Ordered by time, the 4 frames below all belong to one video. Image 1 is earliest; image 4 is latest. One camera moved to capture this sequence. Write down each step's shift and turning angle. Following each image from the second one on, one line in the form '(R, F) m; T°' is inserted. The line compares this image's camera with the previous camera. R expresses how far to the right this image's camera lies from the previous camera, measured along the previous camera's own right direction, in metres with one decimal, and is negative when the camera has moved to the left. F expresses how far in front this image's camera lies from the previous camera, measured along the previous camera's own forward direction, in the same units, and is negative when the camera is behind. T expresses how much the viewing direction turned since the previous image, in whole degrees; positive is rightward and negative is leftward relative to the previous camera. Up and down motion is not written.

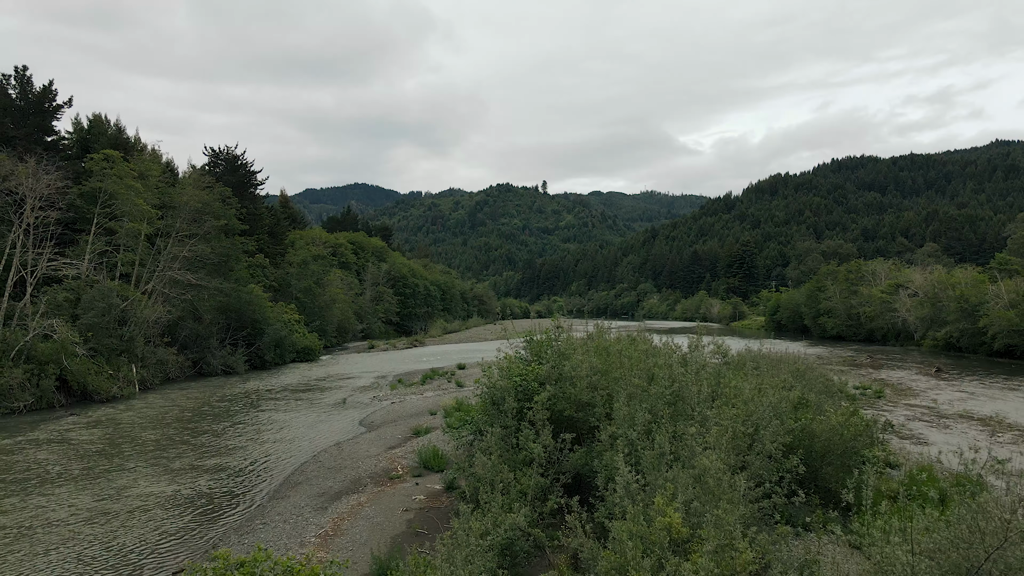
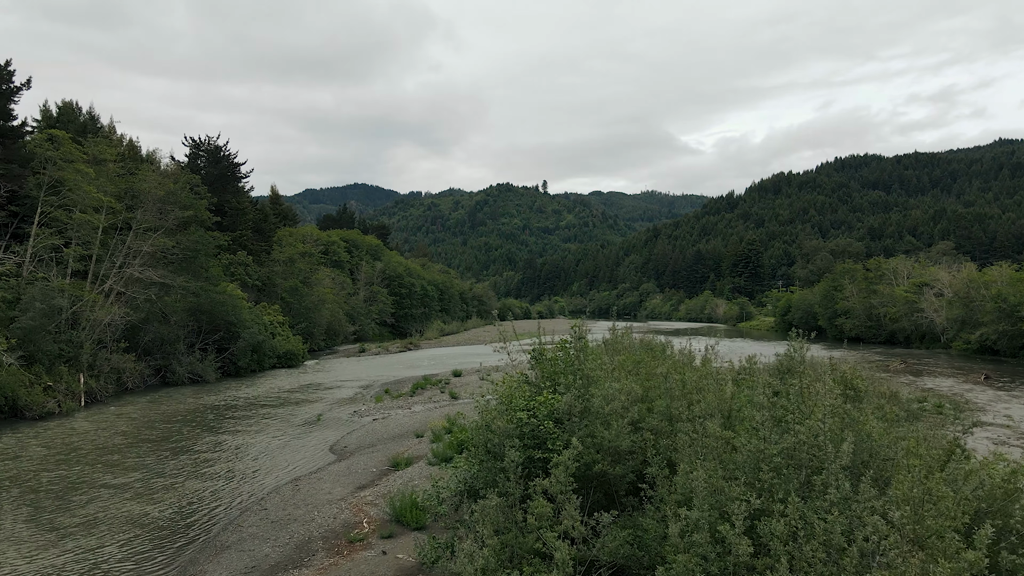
(0.0, +2.9) m; 0°
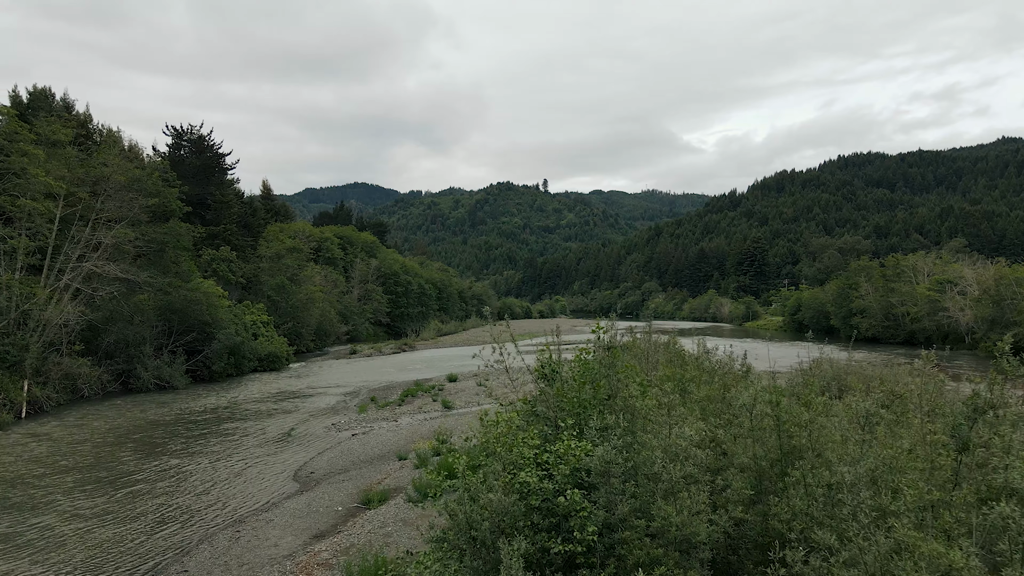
(0.0, +2.4) m; 0°
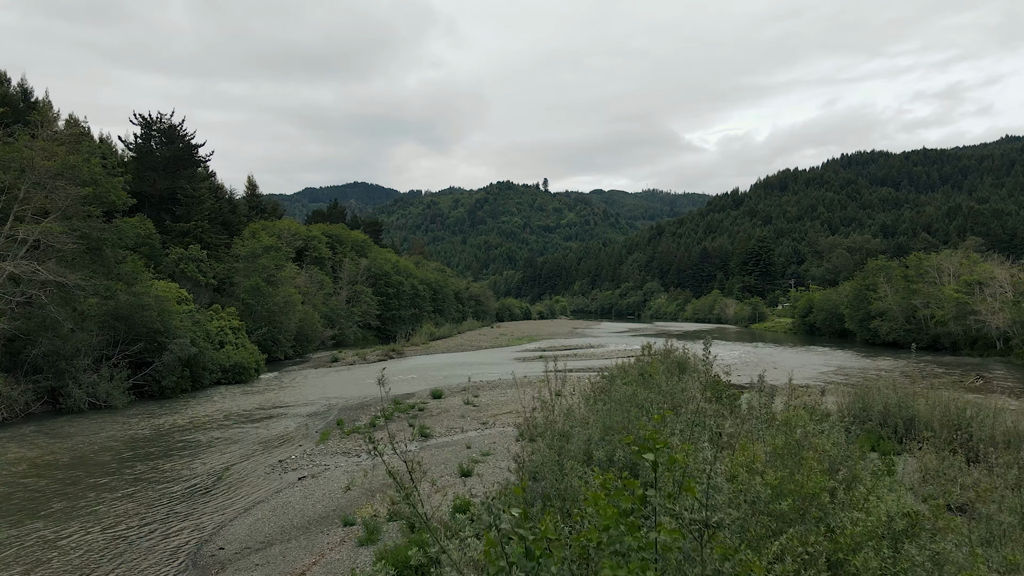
(+0.3, +3.1) m; 0°
